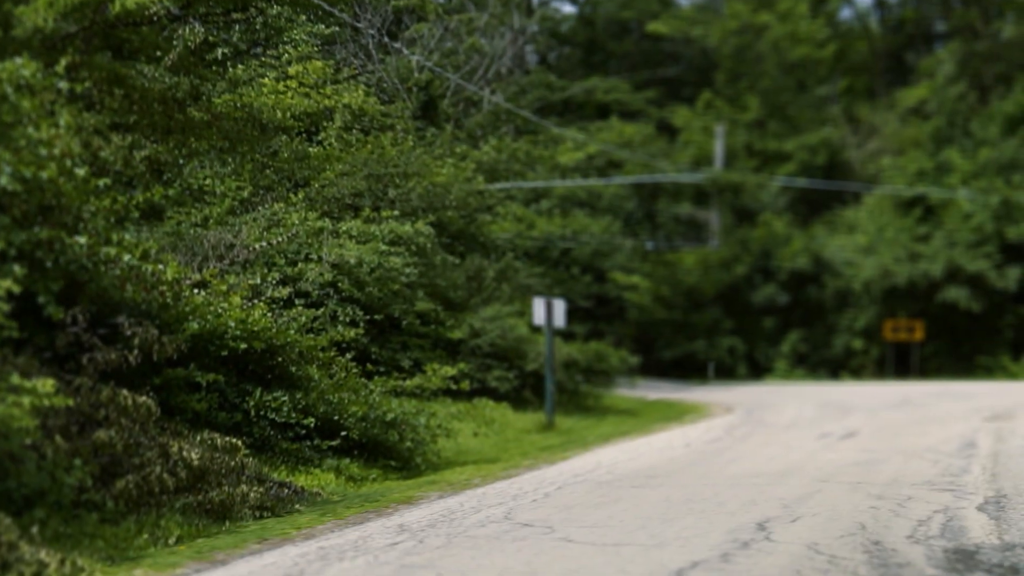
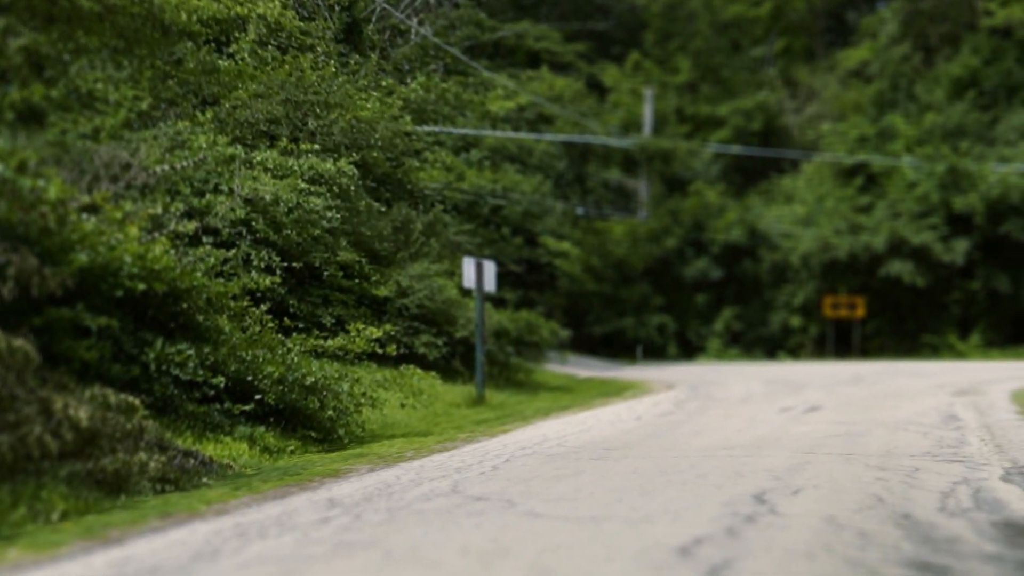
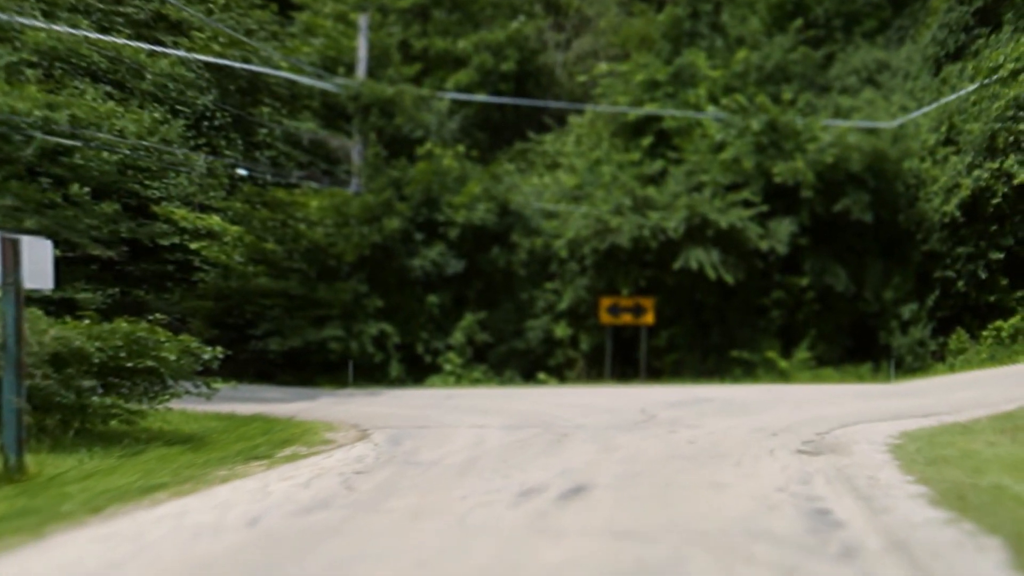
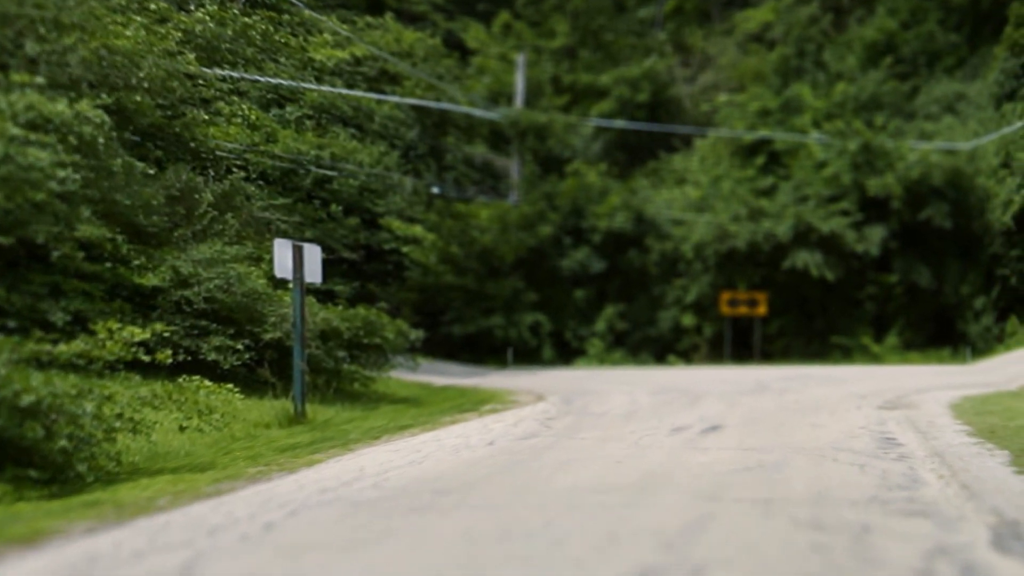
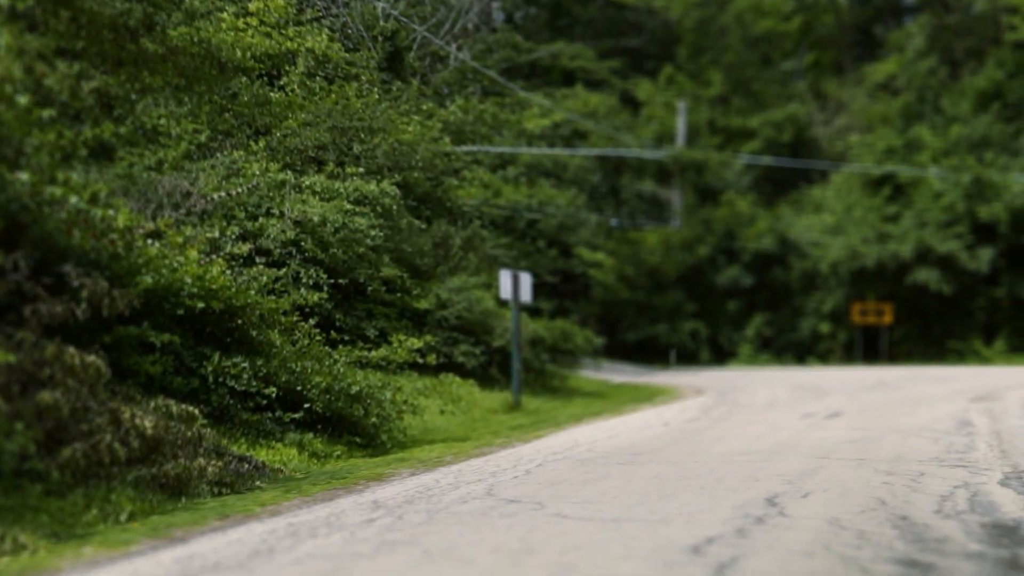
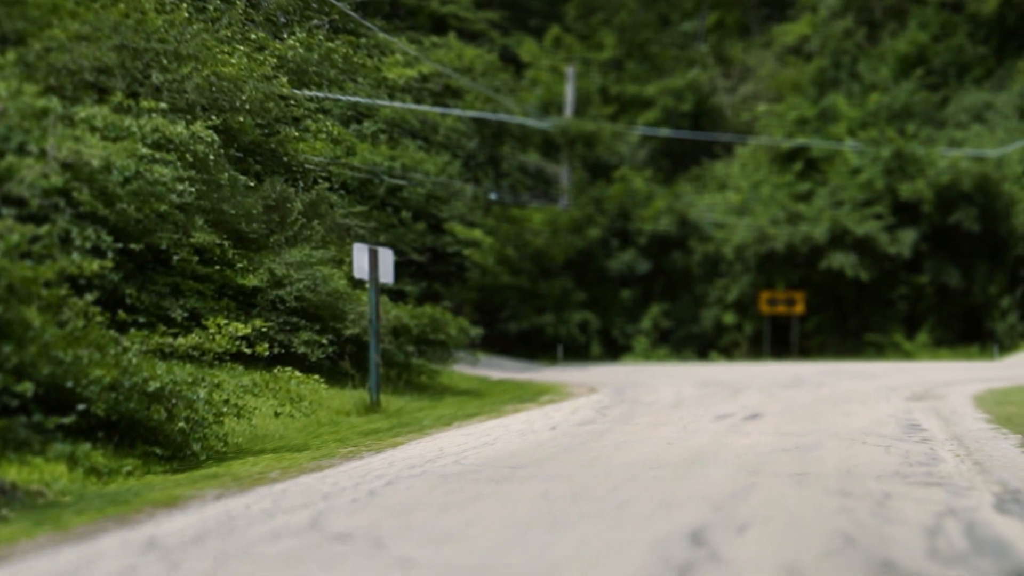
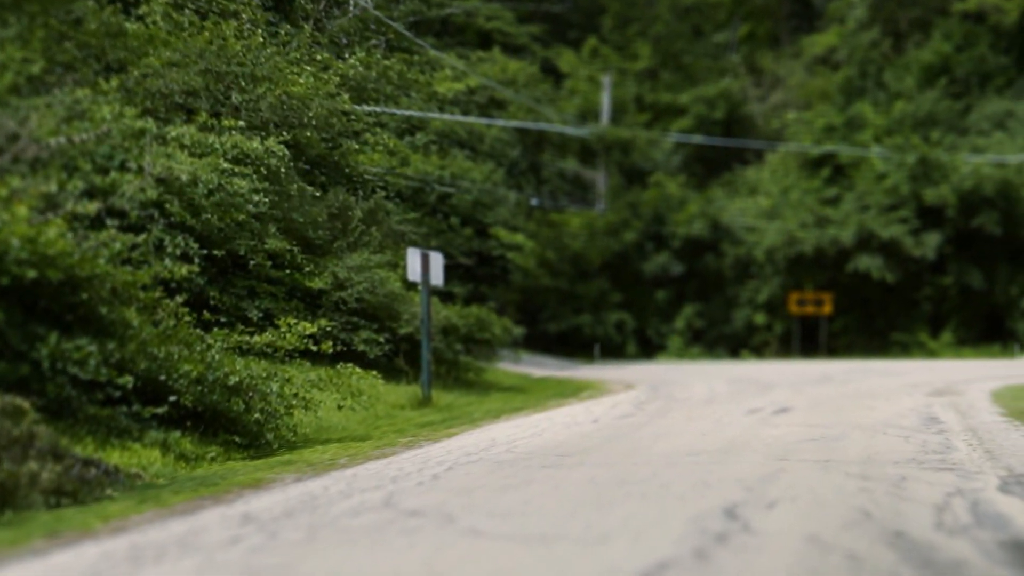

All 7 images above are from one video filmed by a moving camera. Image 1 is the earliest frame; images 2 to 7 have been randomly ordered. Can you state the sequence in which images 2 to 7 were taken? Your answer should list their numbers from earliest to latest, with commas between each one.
5, 2, 7, 6, 4, 3
